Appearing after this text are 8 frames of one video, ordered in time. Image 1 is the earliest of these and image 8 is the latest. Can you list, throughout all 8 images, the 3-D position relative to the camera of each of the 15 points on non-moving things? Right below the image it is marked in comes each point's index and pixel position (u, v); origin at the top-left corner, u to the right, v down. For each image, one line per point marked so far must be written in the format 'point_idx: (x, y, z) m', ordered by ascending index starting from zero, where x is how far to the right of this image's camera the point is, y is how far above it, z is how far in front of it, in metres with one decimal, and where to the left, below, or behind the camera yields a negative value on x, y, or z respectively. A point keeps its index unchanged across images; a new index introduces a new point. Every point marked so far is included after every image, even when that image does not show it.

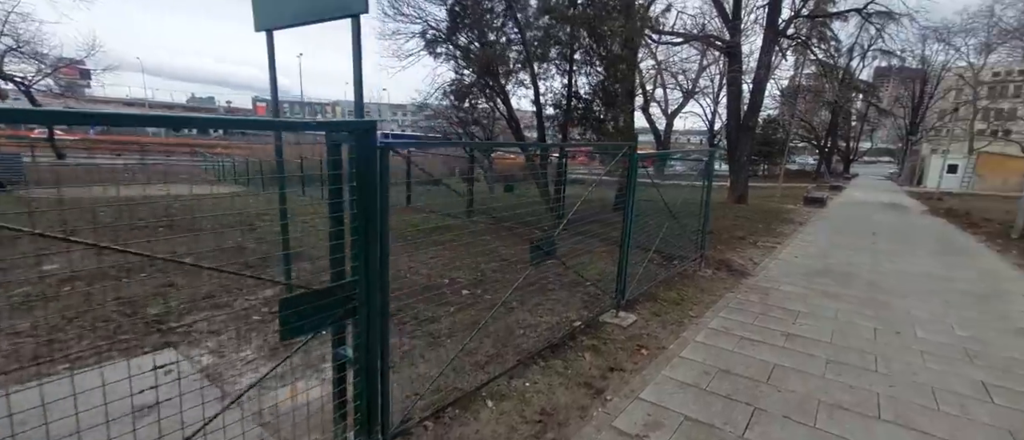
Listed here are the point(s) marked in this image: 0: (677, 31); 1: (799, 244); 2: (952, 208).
0: (+4.8, +5.4, +12.8) m
1: (+5.1, -0.4, +7.8) m
2: (+16.6, +0.5, +16.7) m
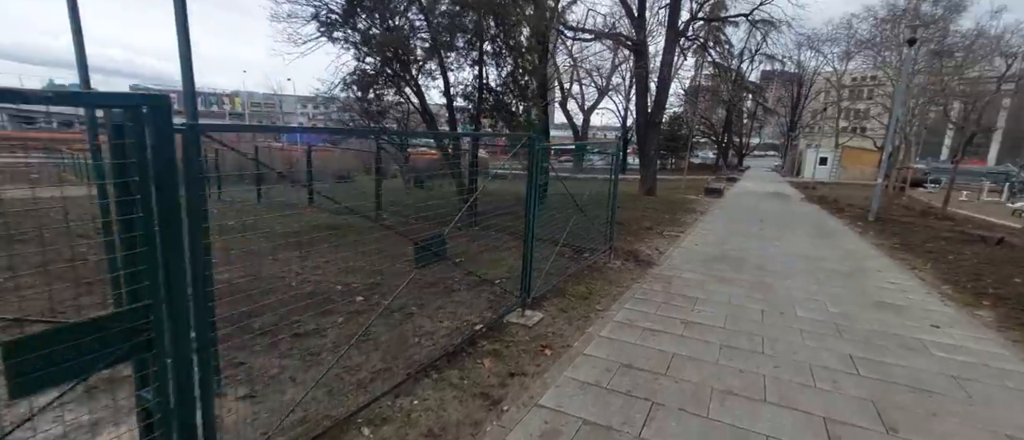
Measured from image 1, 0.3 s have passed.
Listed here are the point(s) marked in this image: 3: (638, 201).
0: (+2.2, +5.7, +13.1) m
1: (+3.5, -0.2, +8.3) m
2: (+13.4, +1.1, +19.0) m
3: (+3.8, +0.6, +13.6) m
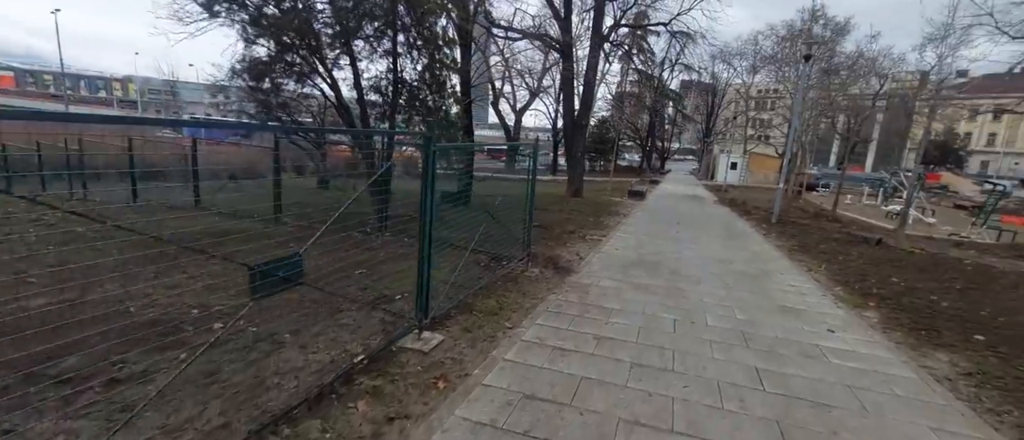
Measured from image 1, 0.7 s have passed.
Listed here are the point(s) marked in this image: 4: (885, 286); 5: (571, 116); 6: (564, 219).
0: (+0.1, +5.6, +12.9) m
1: (+2.0, -0.3, +8.4) m
2: (+10.2, +1.0, +20.4) m
3: (+1.6, +0.5, +13.7) m
4: (+4.9, -0.9, +5.8) m
5: (+2.0, +3.5, +15.1) m
6: (+1.1, 0.0, +9.7) m
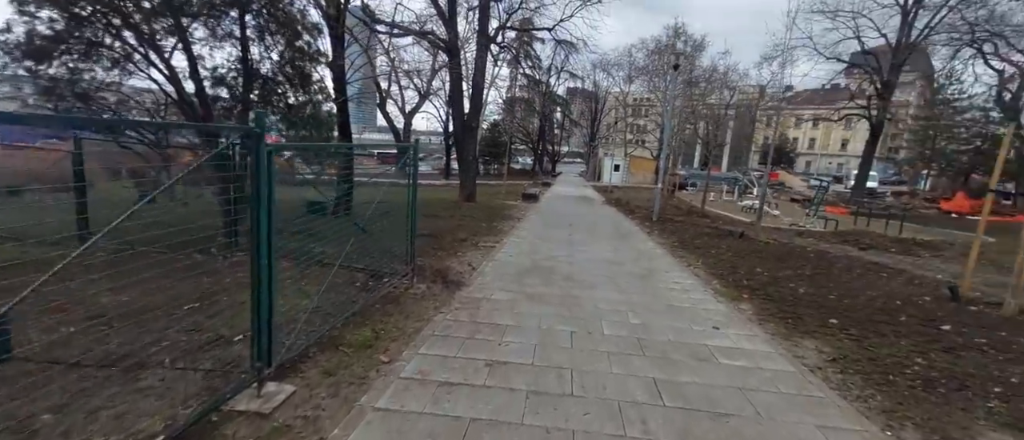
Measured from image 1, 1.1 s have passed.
0: (-3.1, +5.4, +12.2) m
1: (+0.1, -0.4, +8.1) m
2: (+5.2, +1.1, +21.7) m
3: (-1.6, +0.4, +13.2) m
4: (+3.4, -0.8, +6.3) m
5: (-1.7, +3.3, +14.7) m
6: (-1.2, -0.1, +9.3) m
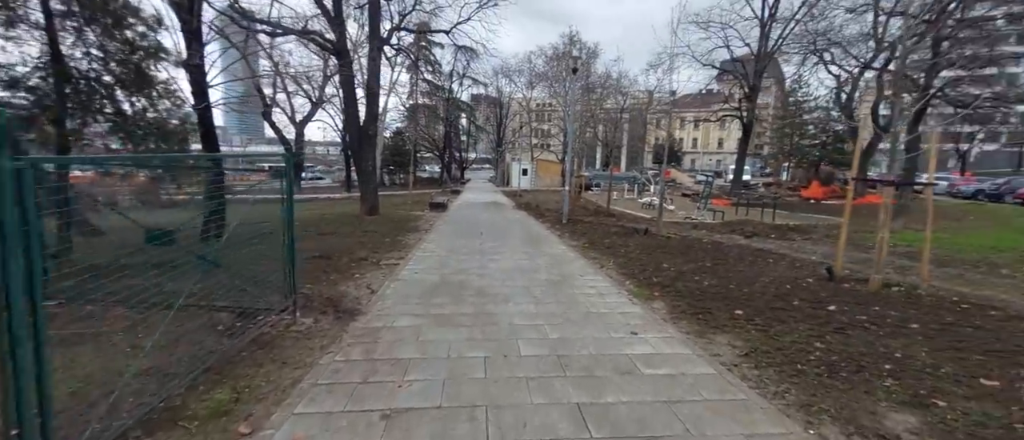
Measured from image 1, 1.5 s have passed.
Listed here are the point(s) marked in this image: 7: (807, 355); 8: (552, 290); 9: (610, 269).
0: (-5.8, +4.9, +10.9) m
1: (-1.5, -0.6, +7.5) m
2: (+0.8, +0.9, +21.9) m
3: (-4.2, -0.1, +12.2) m
4: (+2.1, -0.8, +6.4) m
5: (-4.7, +2.9, +13.7) m
6: (-3.0, -0.4, +8.4) m
7: (+2.4, -1.1, +3.6) m
8: (+0.5, -0.9, +5.6) m
9: (+1.5, -0.8, +6.8) m
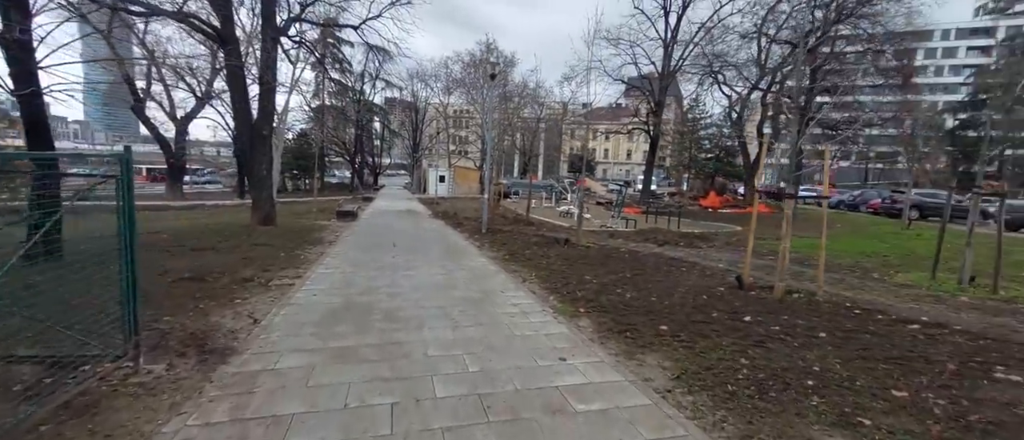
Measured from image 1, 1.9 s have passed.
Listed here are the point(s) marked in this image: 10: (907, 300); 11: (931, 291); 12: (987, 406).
0: (-7.7, +4.6, +9.3) m
1: (-2.8, -0.8, +6.7) m
2: (-3.2, +0.5, +21.2) m
3: (-6.3, -0.3, +10.7) m
4: (+1.0, -0.9, +6.2) m
5: (-7.1, +2.6, +12.1) m
6: (-4.4, -0.6, +7.3) m
7: (+1.7, -1.2, +3.5) m
8: (-0.5, -1.0, +5.1) m
9: (+0.3, -0.9, +6.4) m
10: (+5.5, -1.1, +6.2) m
11: (+6.4, -1.1, +6.8) m
12: (+3.2, -1.3, +3.0) m
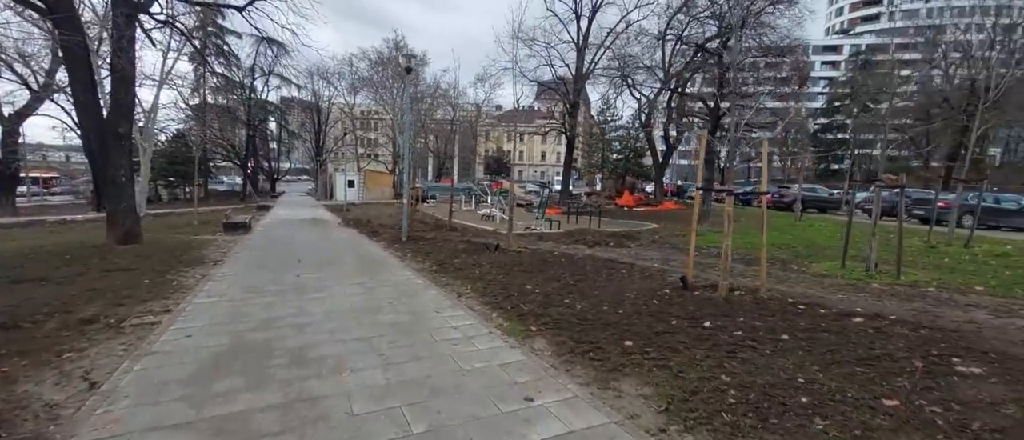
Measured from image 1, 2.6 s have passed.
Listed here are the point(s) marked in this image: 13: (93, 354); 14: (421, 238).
0: (-9.1, +4.3, +7.0) m
1: (-3.7, -1.0, +5.3) m
2: (-6.8, +0.1, +19.5) m
3: (-7.8, -0.7, +8.6) m
4: (+0.2, -1.0, +5.5) m
5: (-9.0, +2.2, +9.9) m
6: (-5.3, -0.9, +5.6) m
7: (+1.5, -1.2, +3.0) m
8: (-1.0, -1.1, +4.2) m
9: (-0.5, -1.0, +5.7) m
10: (+4.6, -1.0, +6.4) m
11: (+5.3, -1.0, +7.1) m
12: (+3.0, -1.2, +2.8) m
13: (-3.5, -1.1, +3.7) m
14: (-2.4, -0.5, +11.7) m
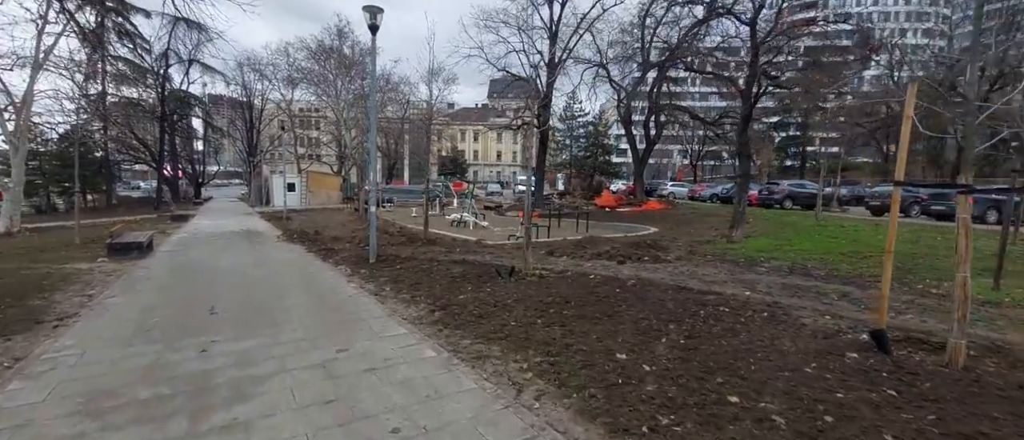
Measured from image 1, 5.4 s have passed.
0: (-8.5, +3.8, +3.2) m
1: (-2.8, -1.2, +2.2) m
2: (-7.5, -0.3, +15.9) m
3: (-7.3, -1.1, +5.0) m
4: (+1.0, -1.2, +2.8) m
5: (-8.7, +1.8, +6.1) m
6: (-4.5, -1.2, +2.3) m
7: (+2.5, -1.4, +0.5) m
8: (-0.1, -1.3, +1.4) m
9: (+0.3, -1.2, +2.9) m
10: (+5.3, -1.1, +4.2) m
11: (+5.9, -1.0, +5.0) m
12: (+4.1, -1.3, +0.5) m
13: (-2.4, -1.3, +0.6) m
14: (-2.3, -0.8, +8.7) m
